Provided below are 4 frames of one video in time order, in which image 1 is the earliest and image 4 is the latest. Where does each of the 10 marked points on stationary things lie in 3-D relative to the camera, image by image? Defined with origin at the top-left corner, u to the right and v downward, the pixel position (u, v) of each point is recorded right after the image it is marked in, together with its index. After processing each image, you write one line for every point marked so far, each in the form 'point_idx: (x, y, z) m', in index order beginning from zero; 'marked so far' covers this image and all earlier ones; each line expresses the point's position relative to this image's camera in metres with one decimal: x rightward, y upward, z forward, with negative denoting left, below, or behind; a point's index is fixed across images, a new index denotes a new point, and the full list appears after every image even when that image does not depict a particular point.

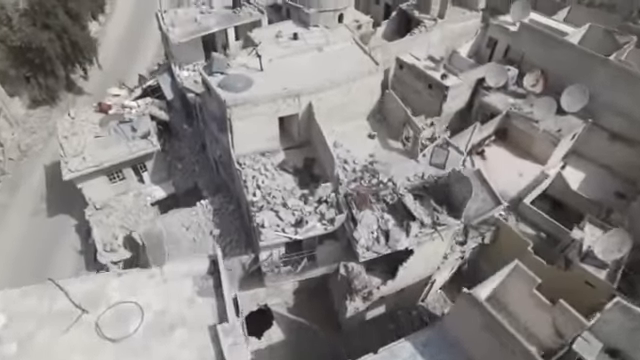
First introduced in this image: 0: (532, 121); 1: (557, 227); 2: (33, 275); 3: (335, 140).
0: (+11.8, +3.3, +19.3) m
1: (+11.1, -2.2, +16.2) m
2: (-16.2, -5.4, +19.5) m
3: (+0.7, +1.7, +15.2) m
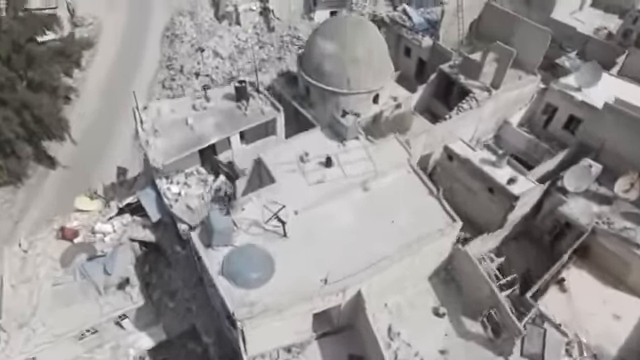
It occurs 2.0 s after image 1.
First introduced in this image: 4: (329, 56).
0: (+13.2, -2.8, +14.8) m
1: (+12.6, -8.3, +11.7) m
2: (-14.7, -11.6, +15.0) m
3: (+2.1, -4.4, +10.6) m
4: (+0.4, +5.5, +15.4) m
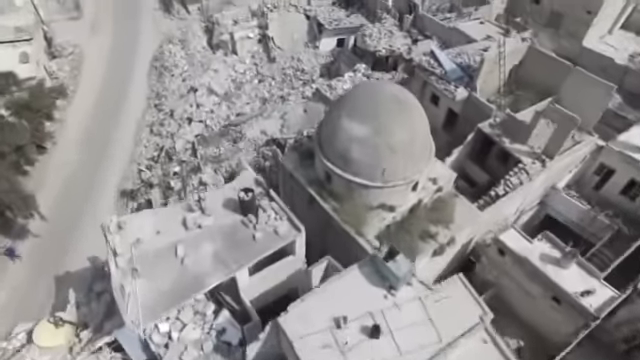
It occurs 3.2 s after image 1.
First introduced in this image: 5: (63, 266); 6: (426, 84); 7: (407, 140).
0: (+14.3, -6.7, +11.7) m
1: (+13.8, -12.3, +8.7) m
2: (-13.6, -16.0, +11.6) m
3: (+3.3, -8.6, +7.5) m
4: (+1.3, +1.3, +12.1) m
5: (-14.8, -5.1, +19.9) m
6: (+6.0, +5.4, +19.5) m
7: (+3.0, +1.4, +12.1) m
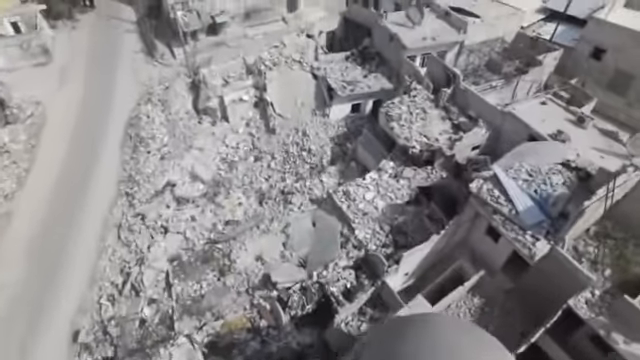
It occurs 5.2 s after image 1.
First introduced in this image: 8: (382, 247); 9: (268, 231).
0: (+14.9, -13.8, +6.3) m
1: (+14.4, -19.5, +3.4) m
2: (-12.9, -23.2, +6.6) m
3: (+3.9, -15.8, +2.2) m
4: (+2.0, -5.8, +6.7) m
5: (-14.1, -12.1, +14.7) m
6: (+6.7, -1.6, +14.0) m
7: (+3.7, -5.7, +6.6) m
8: (+2.9, -3.1, +15.9) m
9: (-2.7, -2.6, +18.3) m
